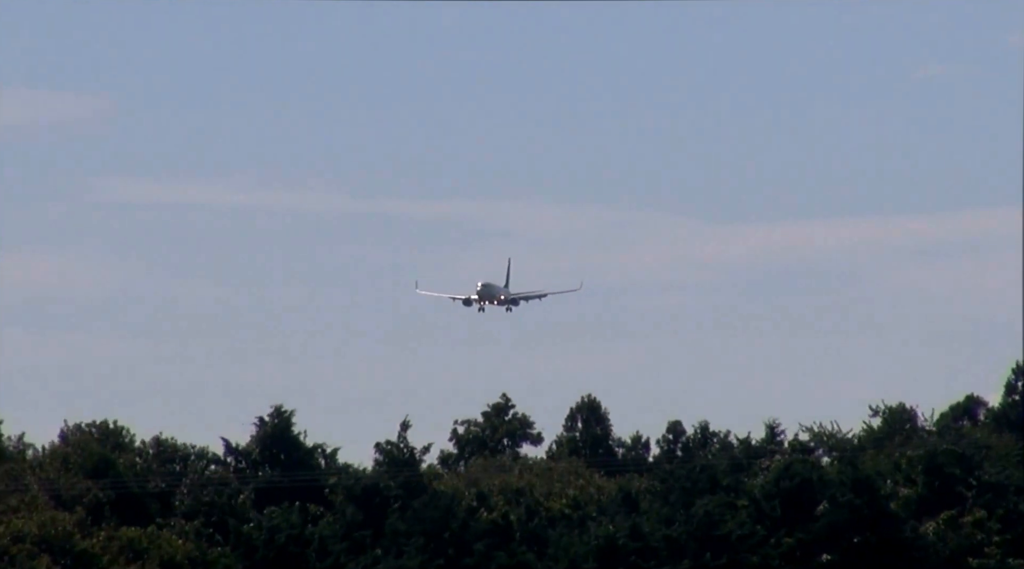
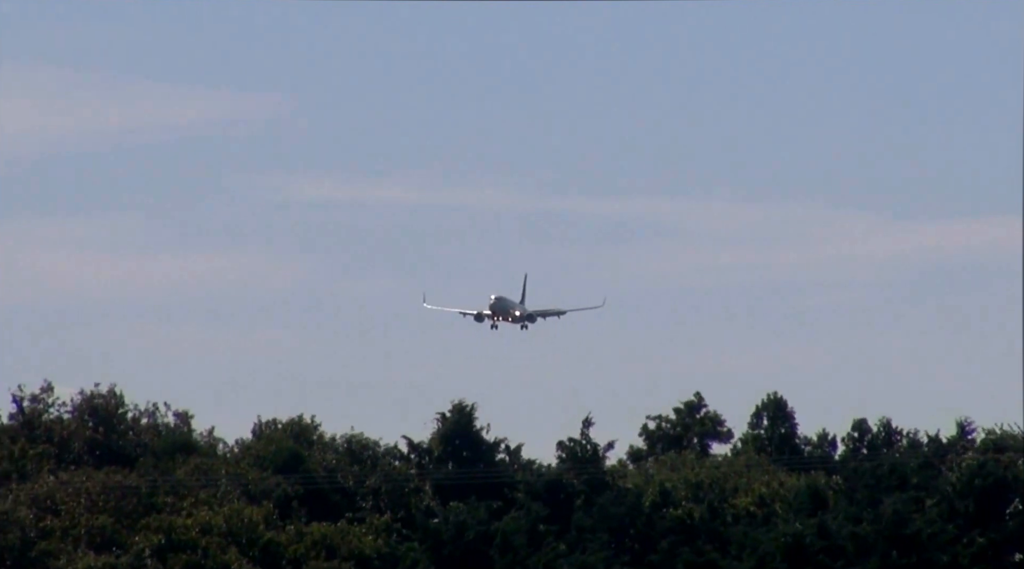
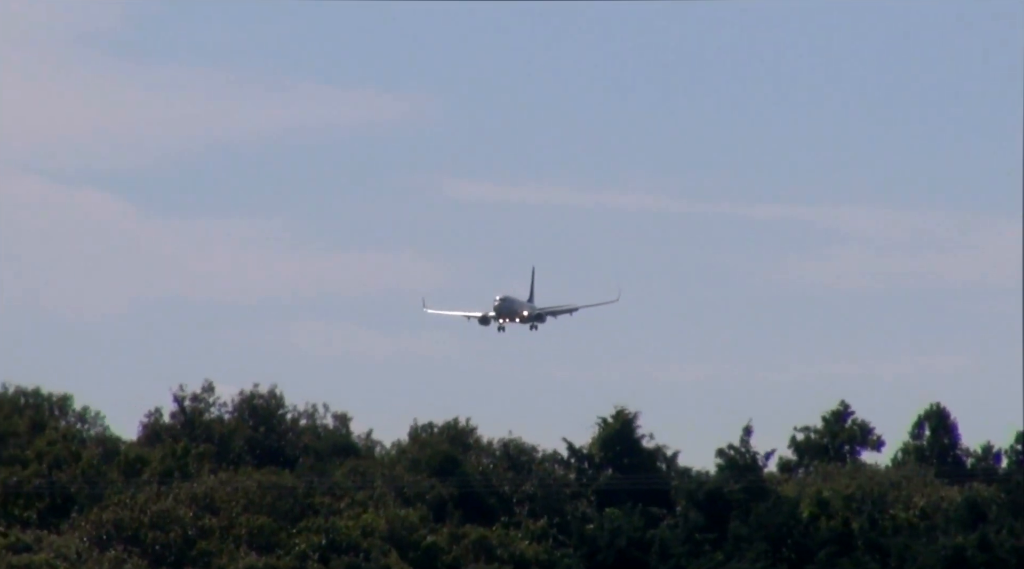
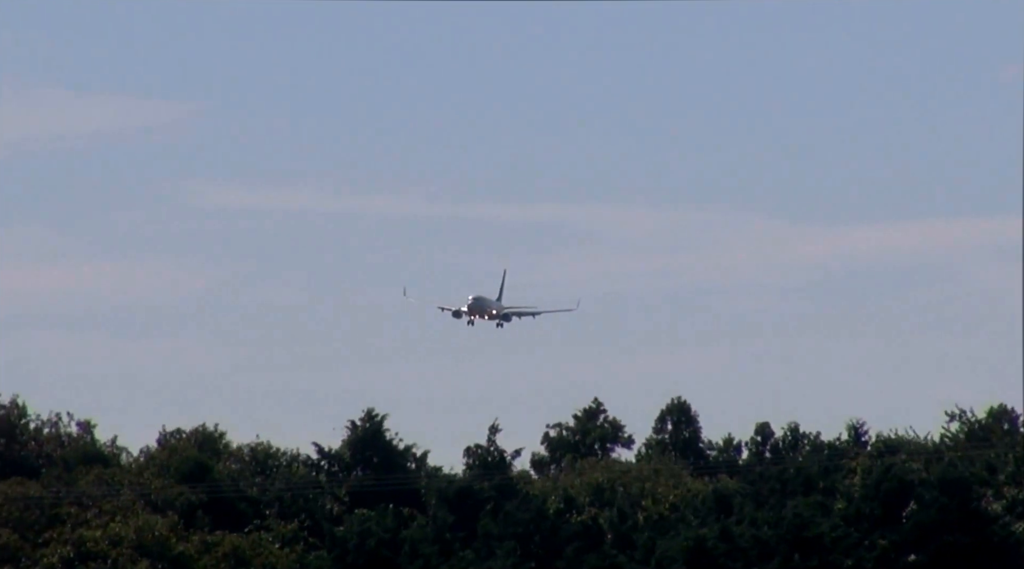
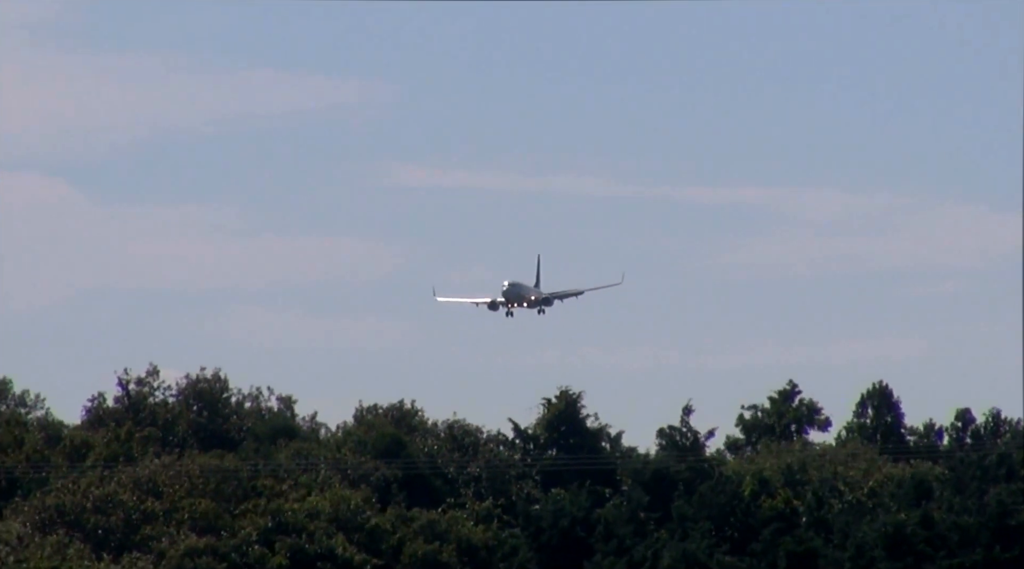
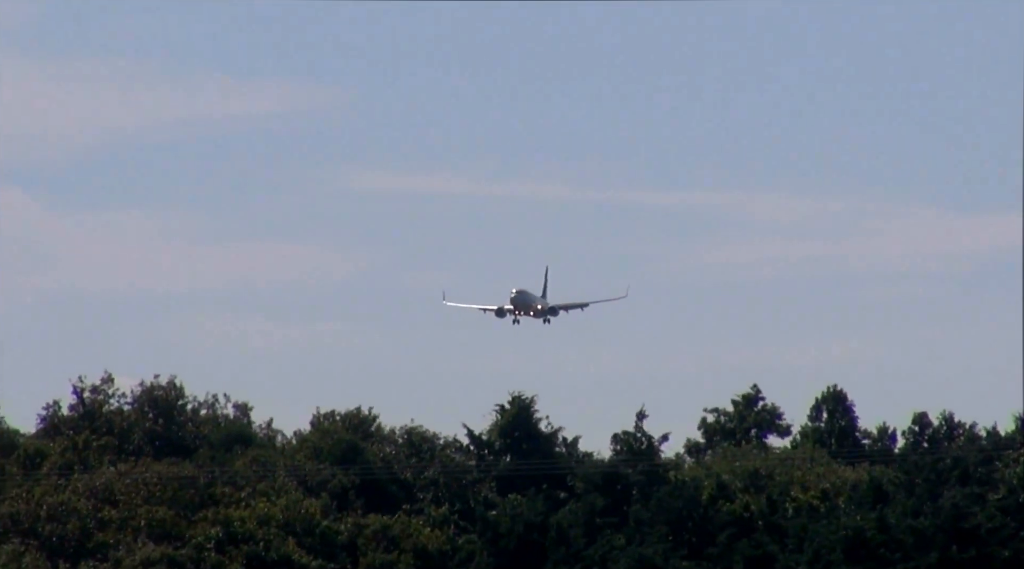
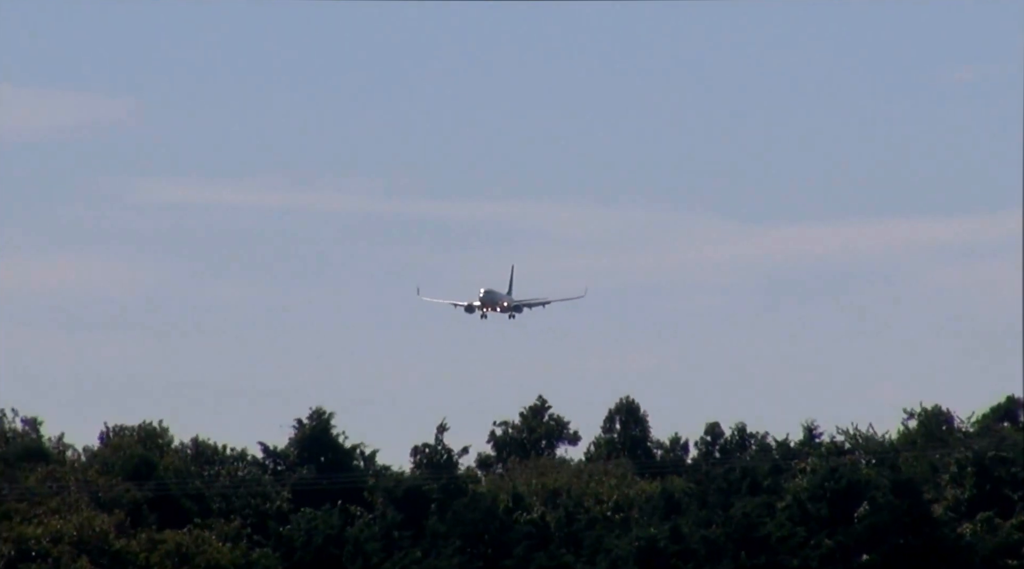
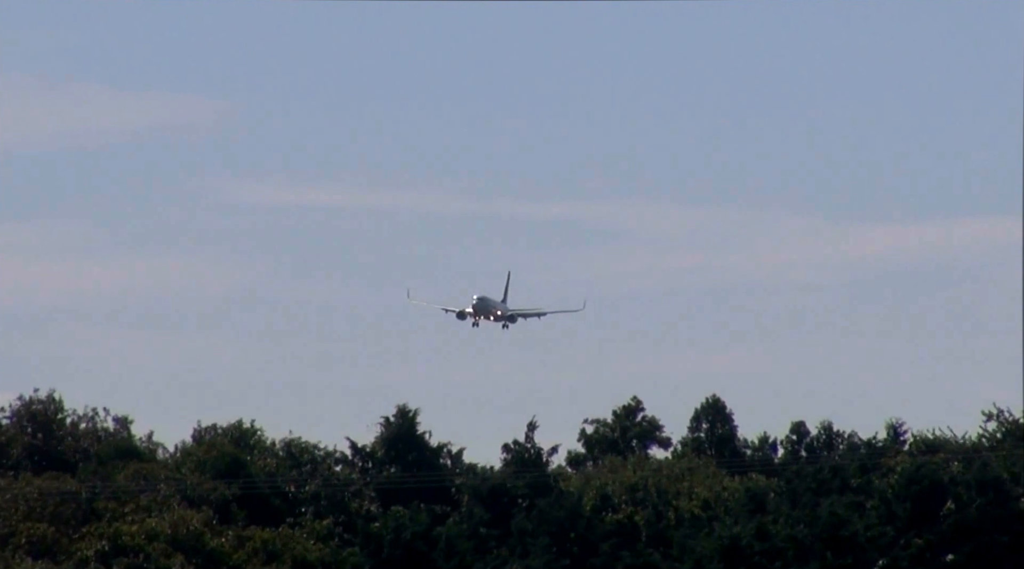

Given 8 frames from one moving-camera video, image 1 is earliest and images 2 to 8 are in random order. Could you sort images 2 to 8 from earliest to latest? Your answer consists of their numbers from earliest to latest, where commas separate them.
7, 4, 8, 2, 6, 5, 3
